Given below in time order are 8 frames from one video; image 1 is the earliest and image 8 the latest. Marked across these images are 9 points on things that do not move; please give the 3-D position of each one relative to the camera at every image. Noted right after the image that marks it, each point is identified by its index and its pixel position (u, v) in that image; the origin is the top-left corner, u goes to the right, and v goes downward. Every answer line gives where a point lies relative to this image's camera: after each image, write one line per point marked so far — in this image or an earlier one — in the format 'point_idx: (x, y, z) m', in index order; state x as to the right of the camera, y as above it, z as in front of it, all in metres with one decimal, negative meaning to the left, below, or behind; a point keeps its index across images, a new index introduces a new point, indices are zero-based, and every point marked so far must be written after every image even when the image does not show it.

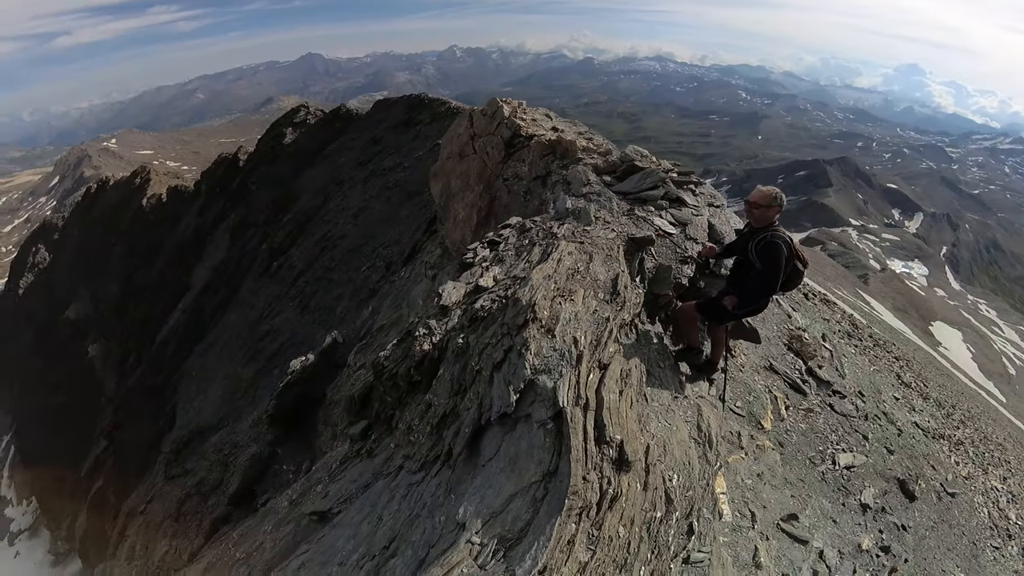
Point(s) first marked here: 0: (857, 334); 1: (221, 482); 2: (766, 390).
0: (+8.4, -1.0, +13.8) m
1: (-9.2, -6.3, +17.7) m
2: (+4.4, -1.7, +10.0) m
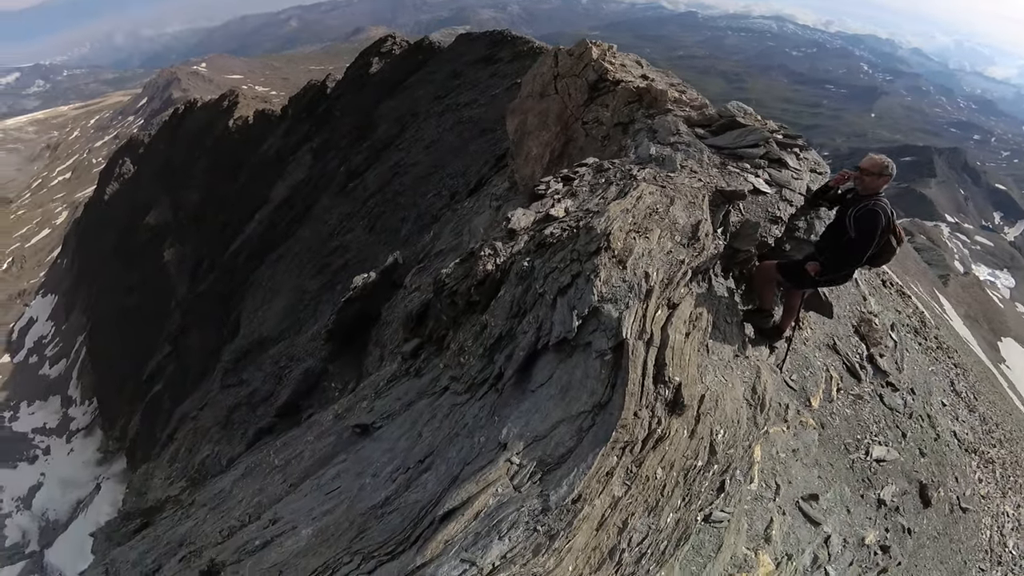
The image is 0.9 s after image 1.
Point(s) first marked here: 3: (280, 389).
0: (+9.5, -1.0, +13.0) m
1: (-8.2, -3.6, +18.7) m
2: (+5.2, -1.4, +9.7) m
3: (-7.7, -3.4, +18.4) m
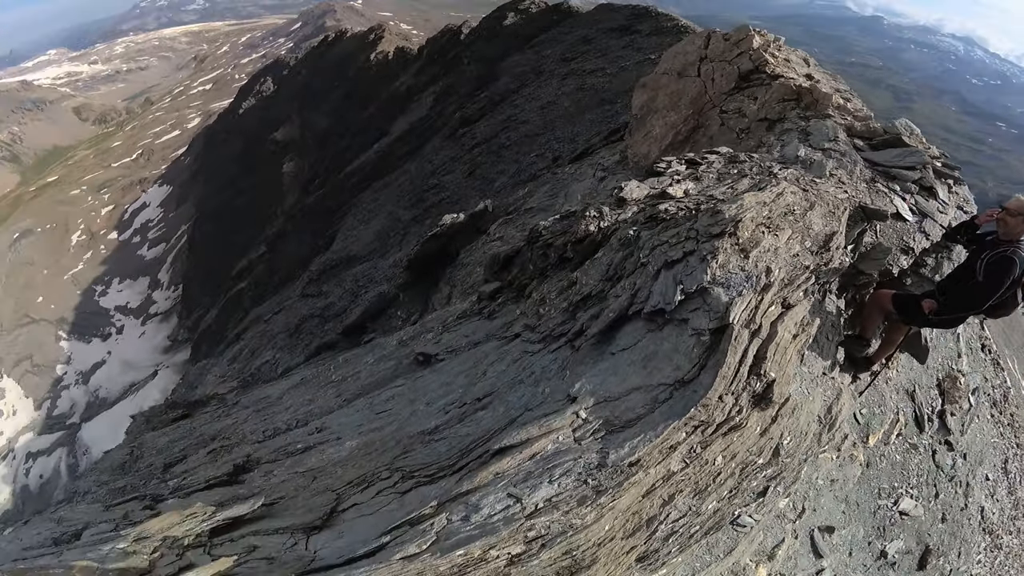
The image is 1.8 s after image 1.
0: (+10.8, -2.6, +12.2) m
1: (-6.3, -0.8, +19.8) m
2: (+6.2, -2.1, +9.3) m
3: (-5.8, -0.7, +19.5) m
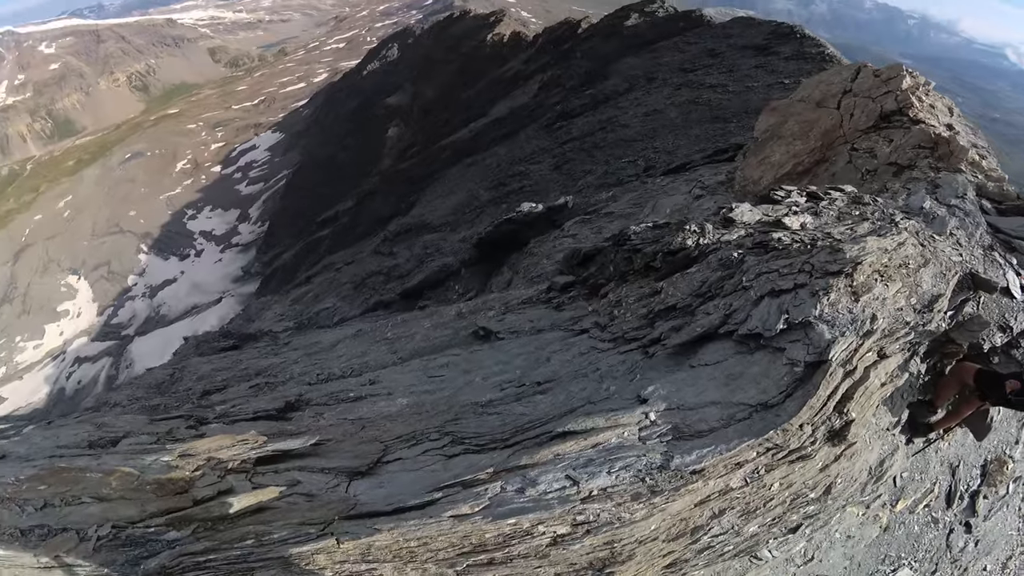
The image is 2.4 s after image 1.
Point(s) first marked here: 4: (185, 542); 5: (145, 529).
0: (+11.6, -4.4, +11.5) m
1: (-4.1, +0.5, +20.6) m
2: (+6.9, -3.1, +9.0) m
3: (-3.7, +0.5, +20.2) m
4: (-4.7, -3.9, +7.9) m
5: (-5.5, -3.8, +8.2) m
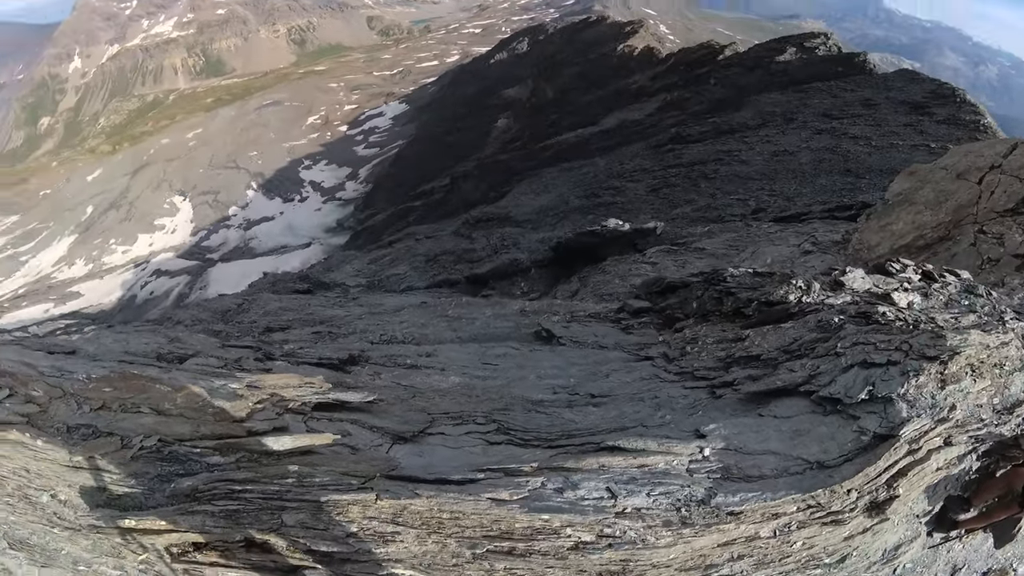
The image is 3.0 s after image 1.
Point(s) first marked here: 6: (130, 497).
0: (+11.8, -7.1, +10.5) m
1: (-1.4, +1.1, +21.2) m
2: (+7.2, -4.7, +8.5) m
3: (-1.0, +1.0, +20.8) m
4: (-4.4, -2.9, +8.8) m
5: (-5.1, -2.7, +9.1) m
6: (-5.7, -3.3, +8.1) m
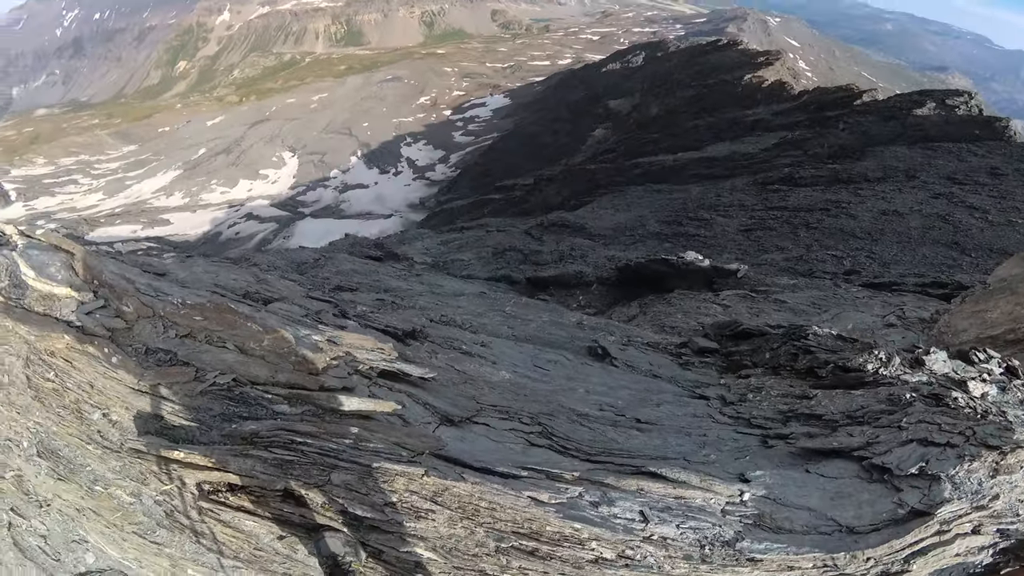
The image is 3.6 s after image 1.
0: (+11.3, -9.5, +9.7) m
1: (+1.2, +0.9, +21.7) m
2: (+7.1, -6.3, +8.2) m
3: (+1.6, +0.8, +21.2) m
4: (-3.8, -2.2, +9.7) m
5: (-4.3, -1.9, +10.0) m
6: (-5.2, -2.3, +9.1) m
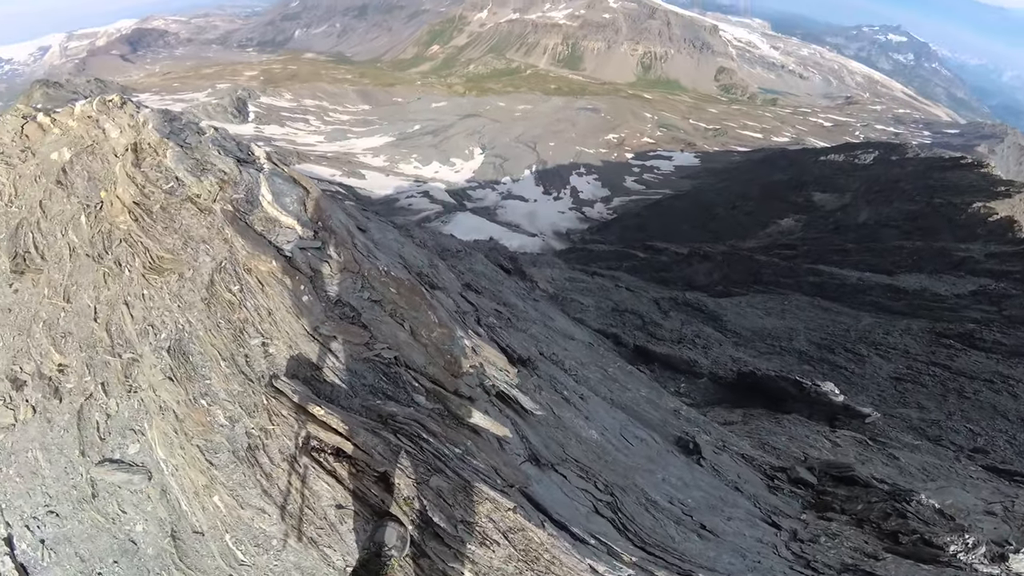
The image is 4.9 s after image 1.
0: (+9.7, -14.0, +6.6) m
1: (+6.3, -1.9, +20.5) m
2: (+6.7, -9.5, +6.1) m
3: (+6.4, -2.1, +20.0) m
4: (-1.6, -2.0, +9.7) m
5: (-2.0, -1.6, +10.2) m
6: (-3.1, -1.6, +9.5) m
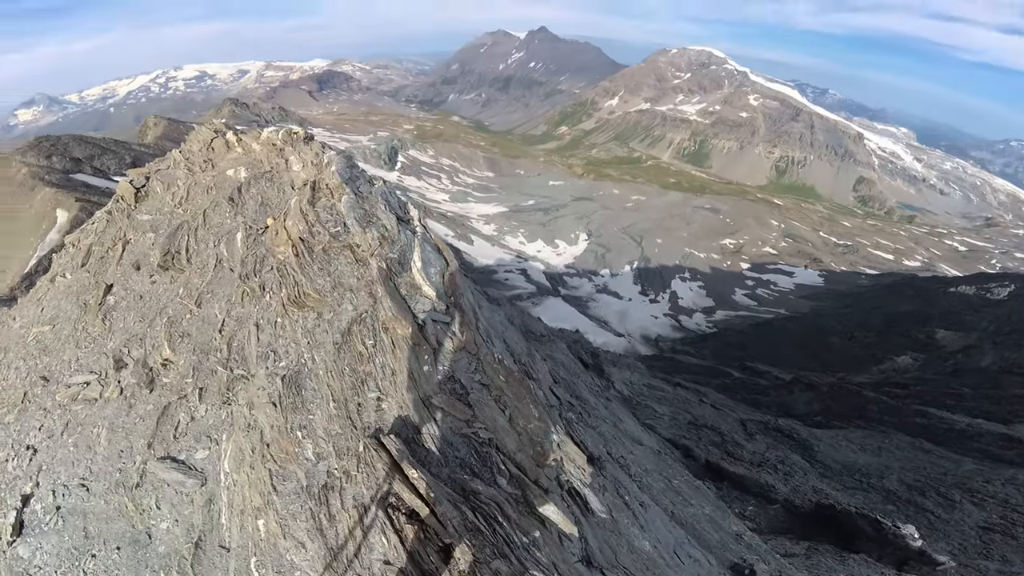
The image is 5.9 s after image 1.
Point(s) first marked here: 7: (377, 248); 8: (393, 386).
0: (+7.7, -17.3, +3.8) m
1: (+8.9, -6.1, +18.9) m
2: (+5.7, -12.1, +4.1) m
3: (+8.9, -6.3, +18.4) m
4: (-0.2, -3.5, +9.4) m
5: (-0.3, -3.0, +10.0) m
6: (-1.6, -2.8, +9.4) m
7: (-2.8, +0.8, +10.9) m
8: (-2.2, -1.6, +9.9) m
